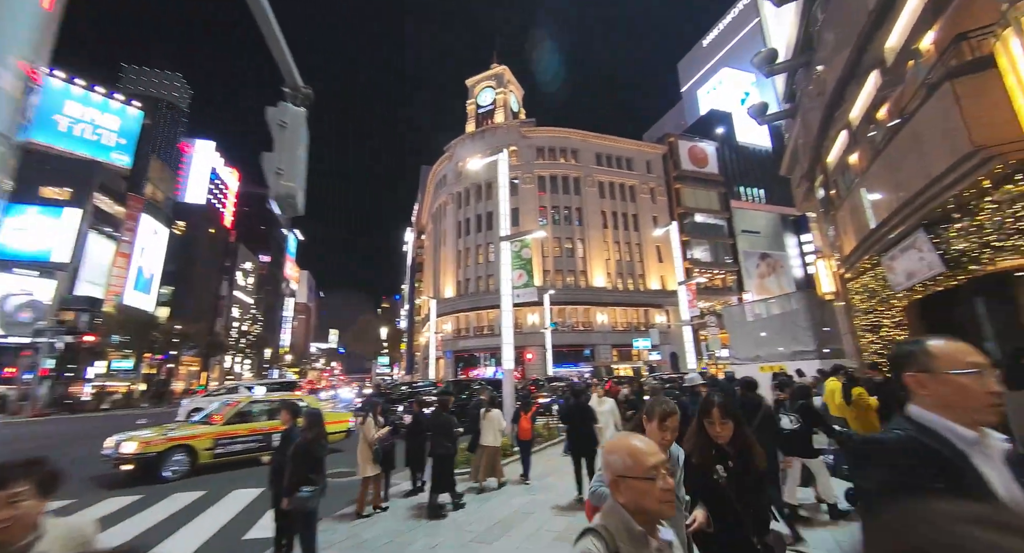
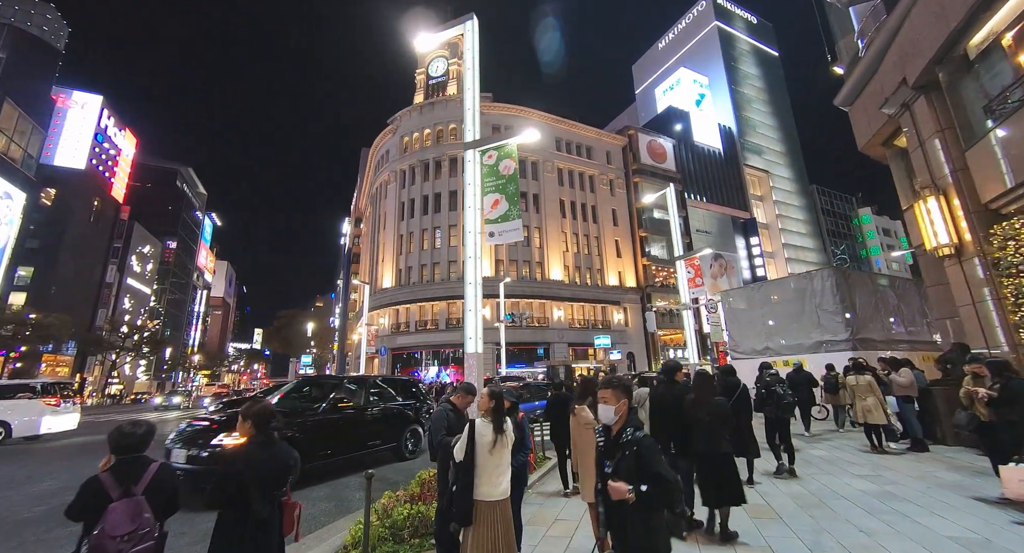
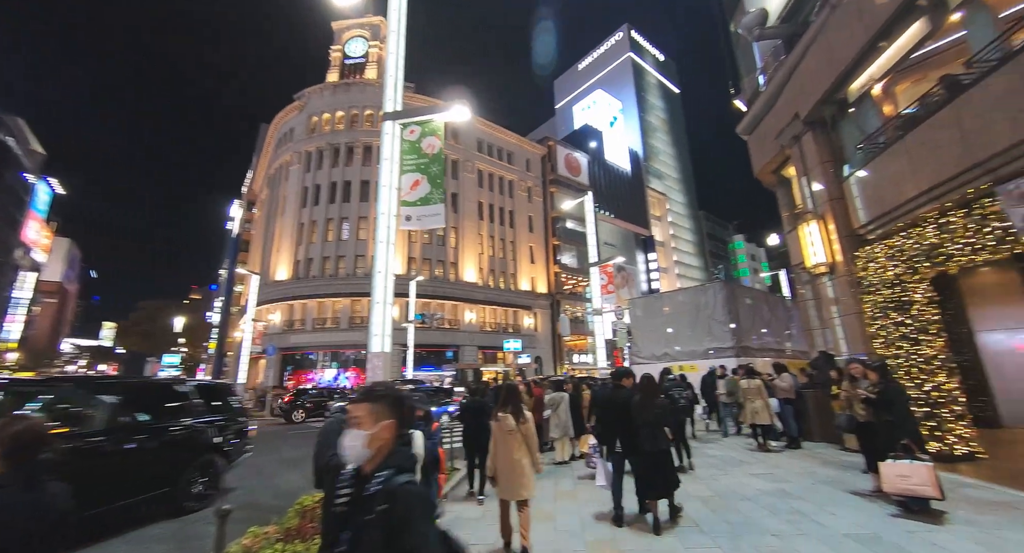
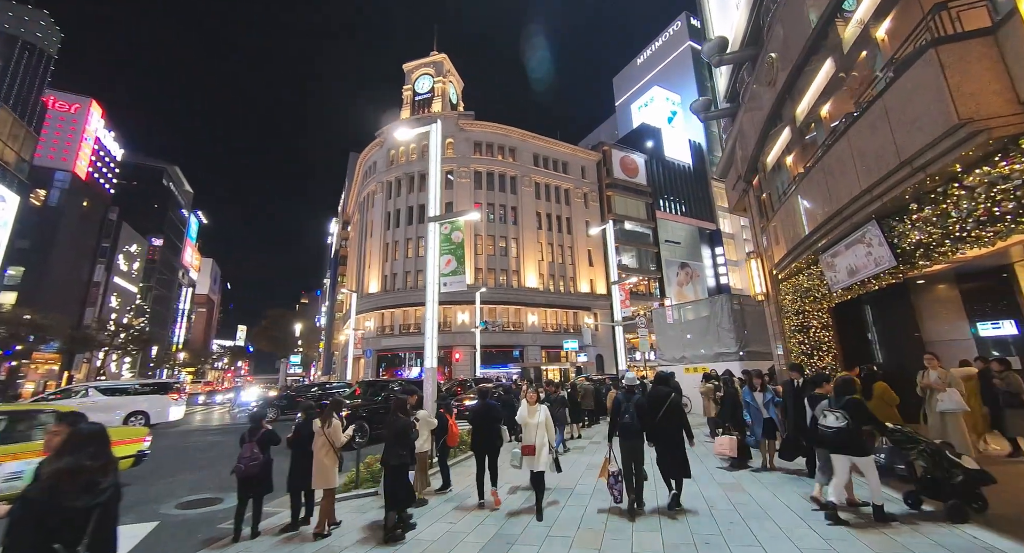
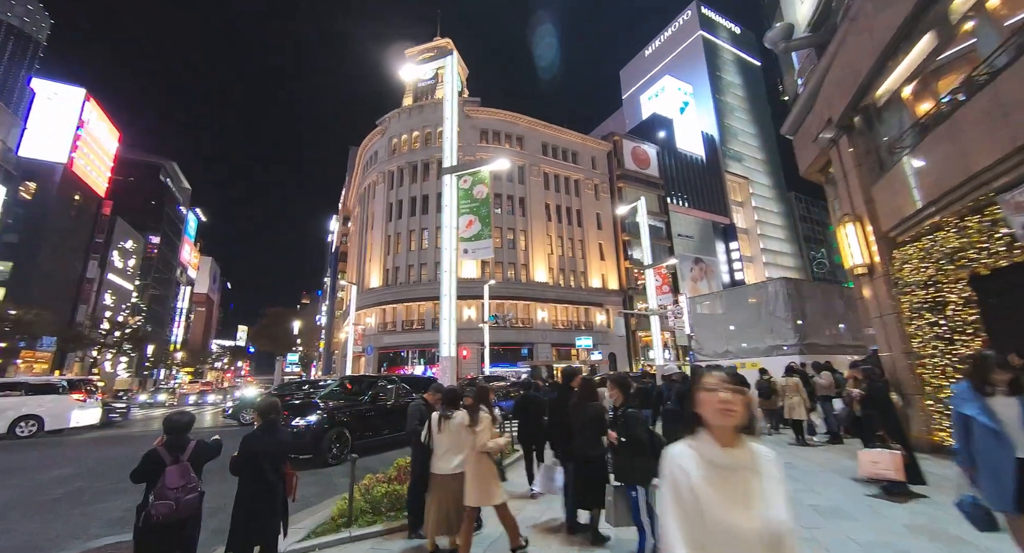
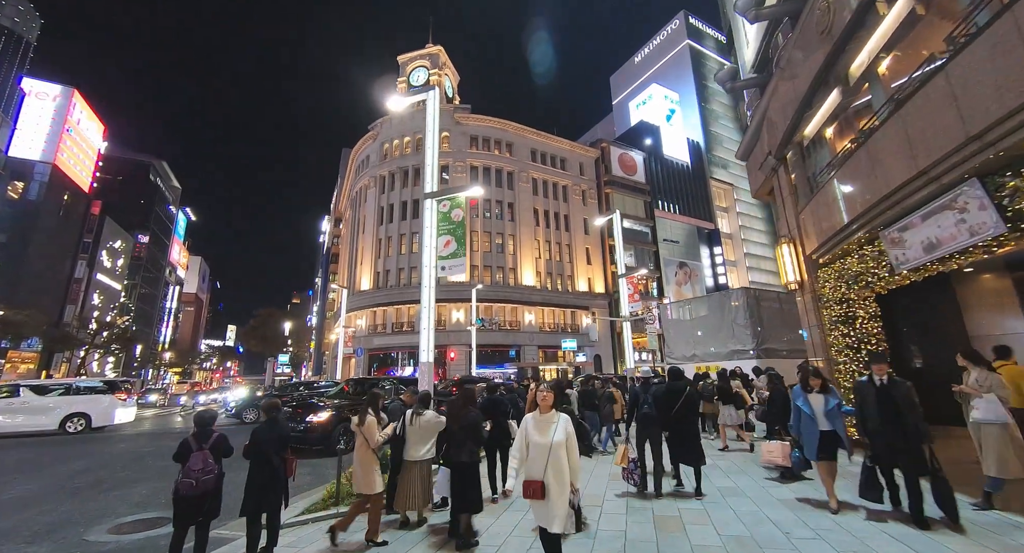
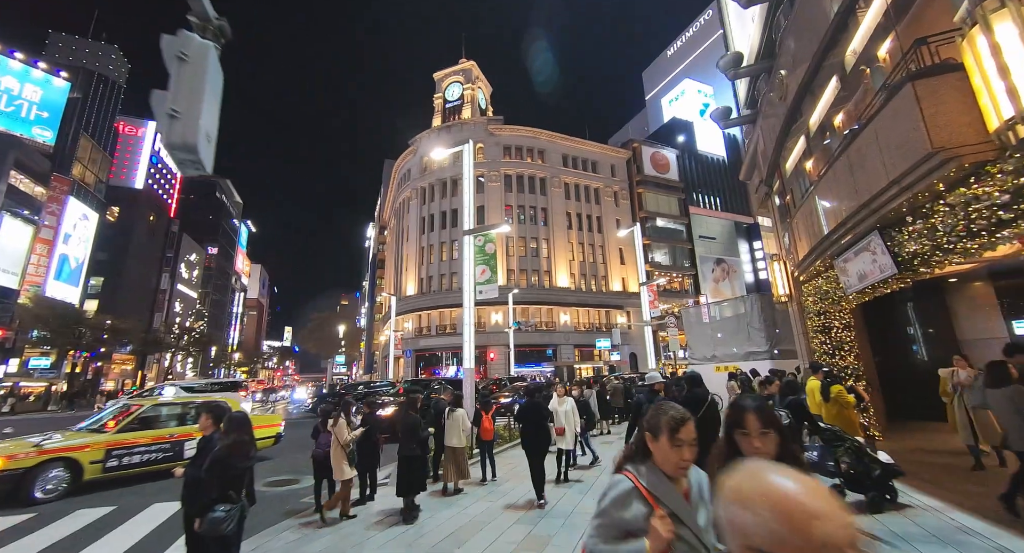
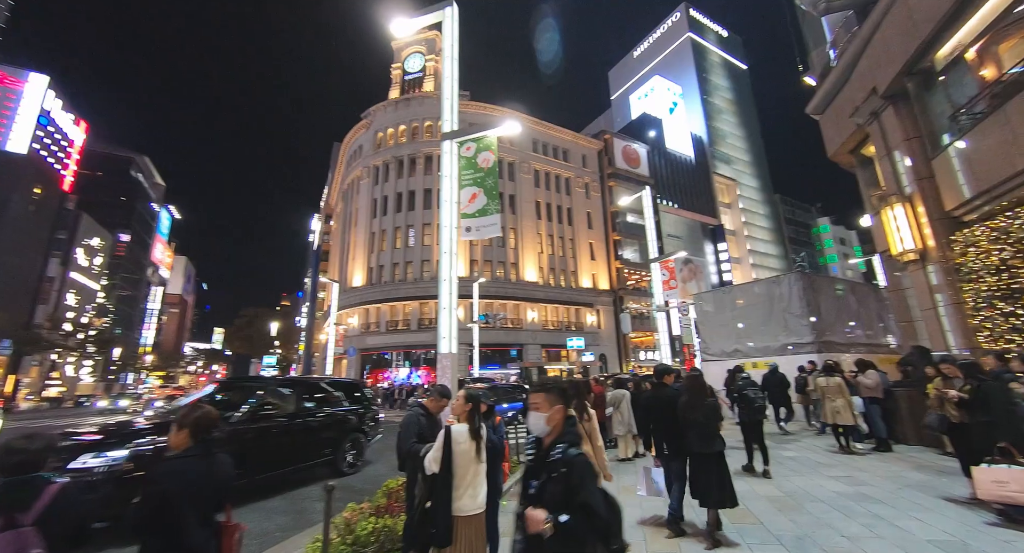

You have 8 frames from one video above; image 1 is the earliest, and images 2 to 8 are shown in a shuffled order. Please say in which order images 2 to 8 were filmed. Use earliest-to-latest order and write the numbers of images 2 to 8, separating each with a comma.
7, 4, 6, 5, 2, 8, 3
